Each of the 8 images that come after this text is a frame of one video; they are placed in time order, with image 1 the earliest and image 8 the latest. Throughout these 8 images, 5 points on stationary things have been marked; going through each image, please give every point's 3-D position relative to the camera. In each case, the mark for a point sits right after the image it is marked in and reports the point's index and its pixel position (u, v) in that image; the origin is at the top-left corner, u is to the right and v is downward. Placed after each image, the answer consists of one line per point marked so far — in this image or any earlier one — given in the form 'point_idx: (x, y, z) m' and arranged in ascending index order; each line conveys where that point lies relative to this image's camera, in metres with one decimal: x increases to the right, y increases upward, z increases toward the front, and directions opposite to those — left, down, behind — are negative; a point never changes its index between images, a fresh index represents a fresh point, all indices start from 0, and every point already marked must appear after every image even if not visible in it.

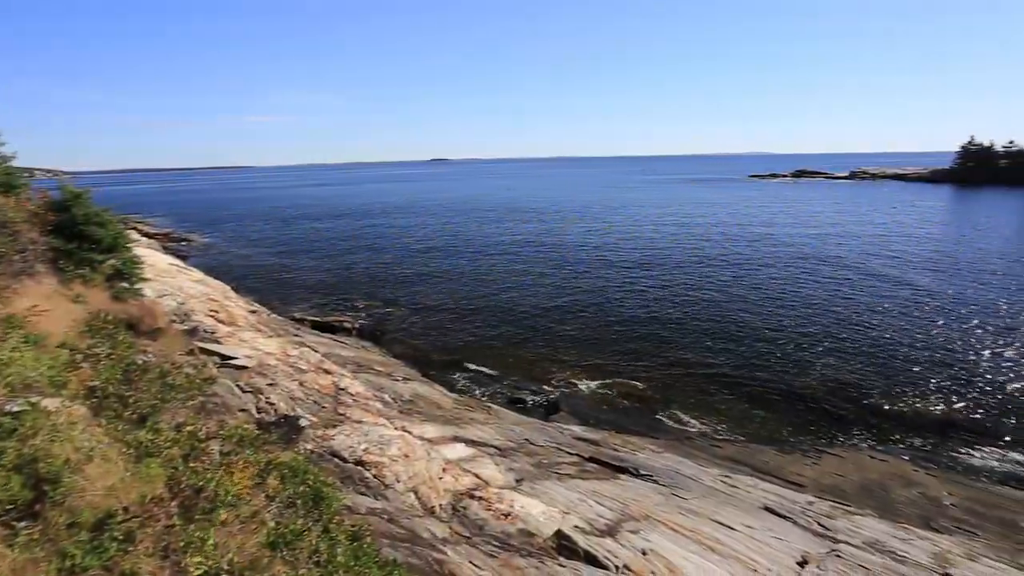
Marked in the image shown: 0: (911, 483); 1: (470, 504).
0: (+13.0, -6.3, +17.1) m
1: (-1.1, -6.2, +15.0) m
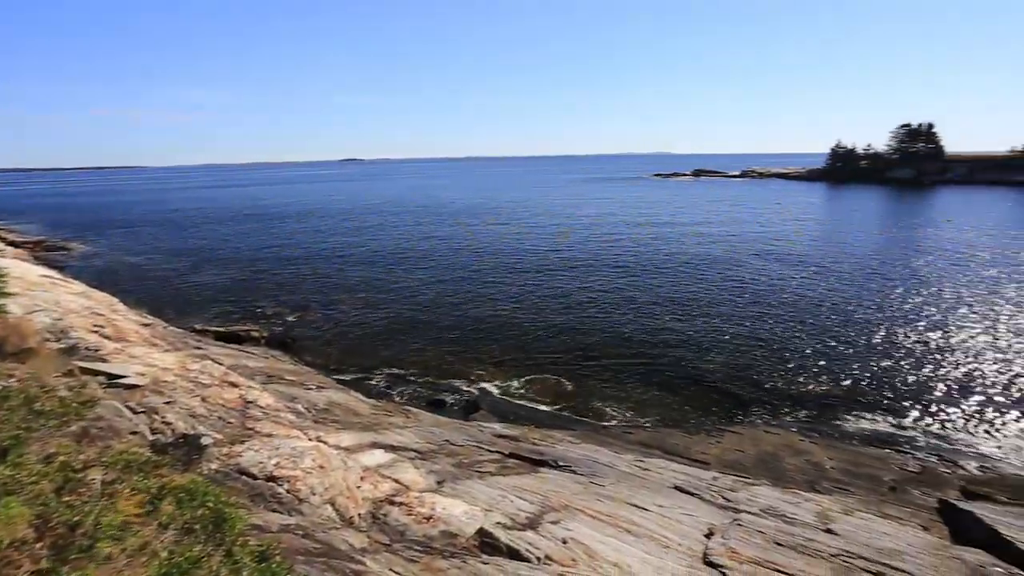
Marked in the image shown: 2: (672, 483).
0: (+10.3, -5.9, +18.9) m
1: (-3.4, -6.2, +14.7) m
2: (+5.2, -6.4, +17.1) m
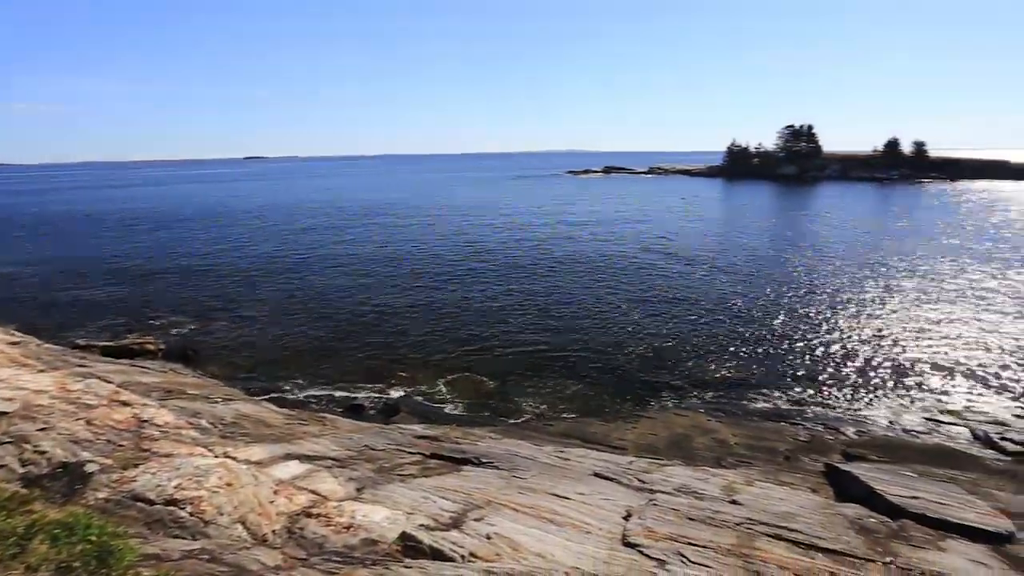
0: (+7.4, -5.5, +20.2) m
1: (-5.5, -6.3, +14.1) m
2: (+2.7, -6.1, +17.6) m
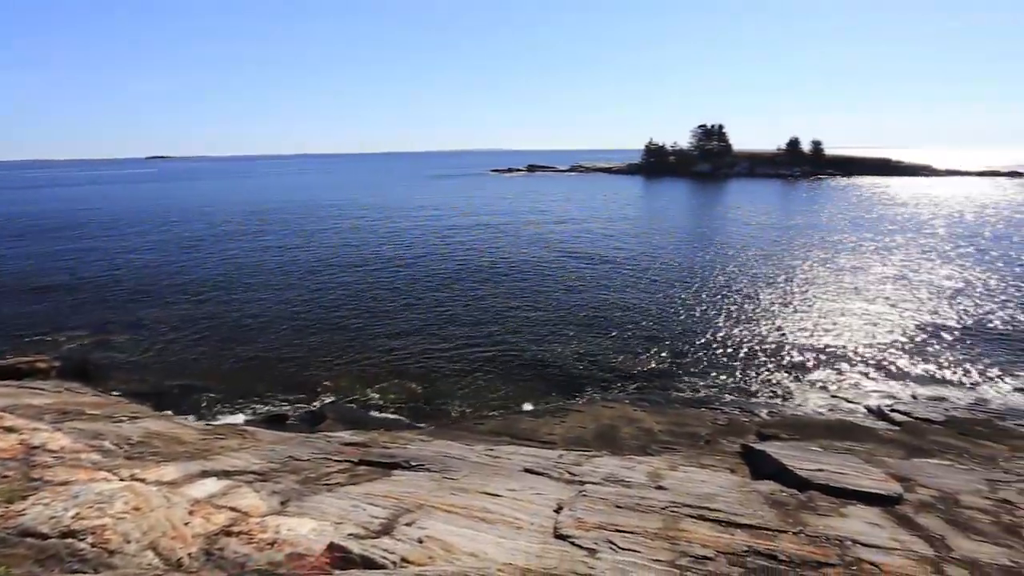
0: (+4.7, -5.3, +20.9) m
1: (-7.3, -6.5, +13.4) m
2: (+0.4, -6.1, +17.8) m
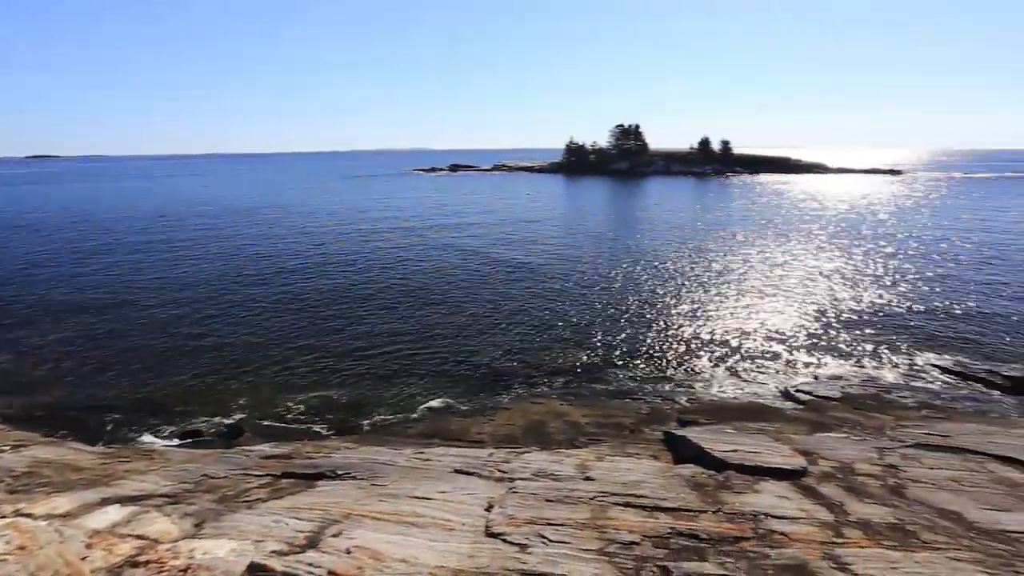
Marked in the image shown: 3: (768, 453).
0: (+2.0, -5.1, +21.3) m
1: (-9.1, -6.8, +12.4) m
2: (-2.0, -6.1, +17.7) m
3: (+8.7, -5.7, +17.8) m
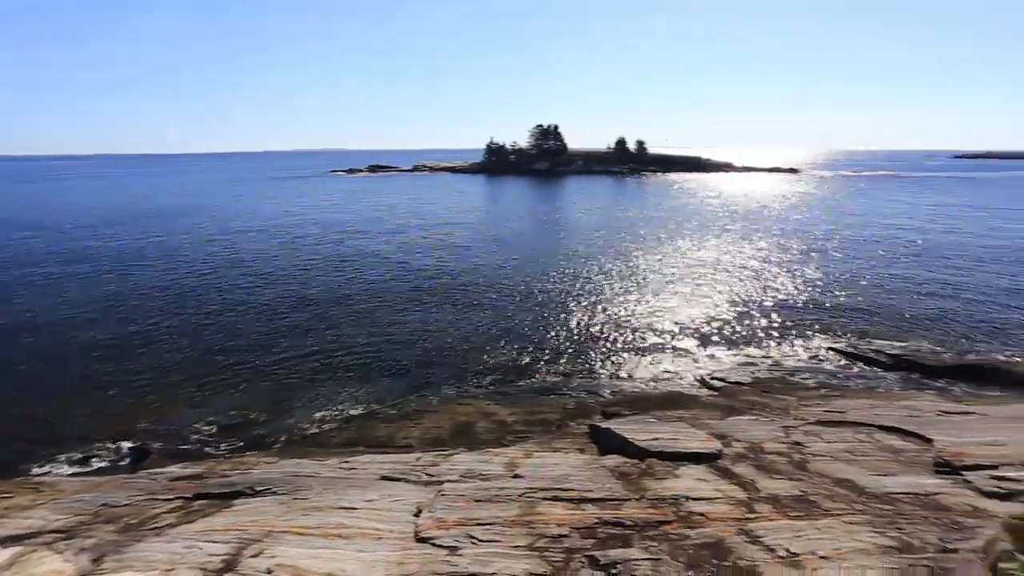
0: (-0.9, -5.1, +21.4) m
1: (-10.7, -7.1, +11.2) m
2: (-4.4, -6.2, +17.4) m
3: (+6.2, -5.4, +18.8) m
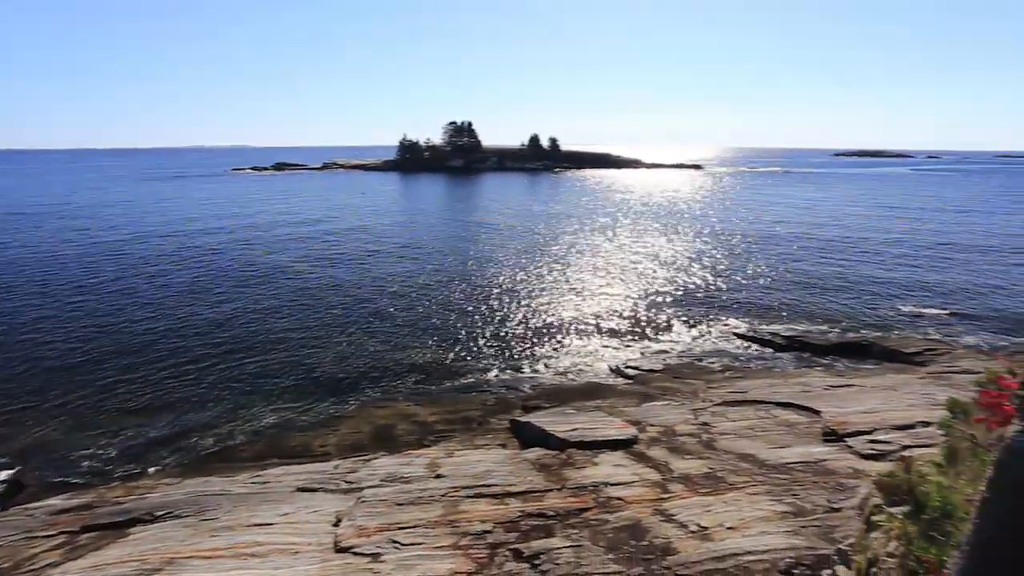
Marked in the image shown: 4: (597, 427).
0: (-4.0, -5.1, +21.1) m
1: (-12.3, -7.5, +9.6) m
2: (-6.9, -6.3, +16.6) m
3: (+3.4, -5.2, +19.5) m
4: (+3.2, -5.2, +19.5) m
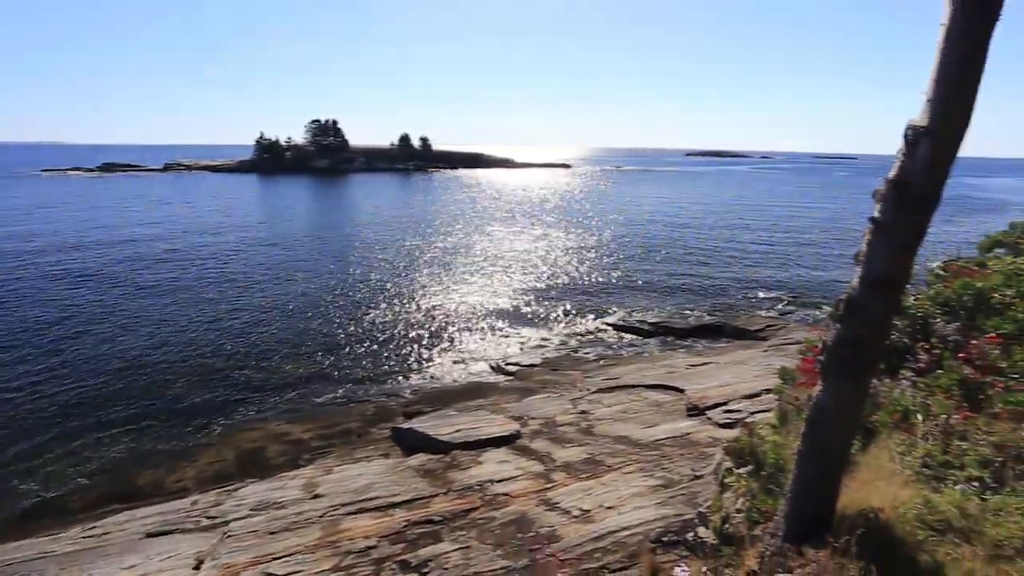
0: (-8.5, -5.5, +19.6) m
1: (-14.0, -8.2, +6.6) m
2: (-10.3, -6.8, +14.6) m
3: (-0.9, -5.2, +19.6) m
4: (-1.1, -5.2, +19.6) m
